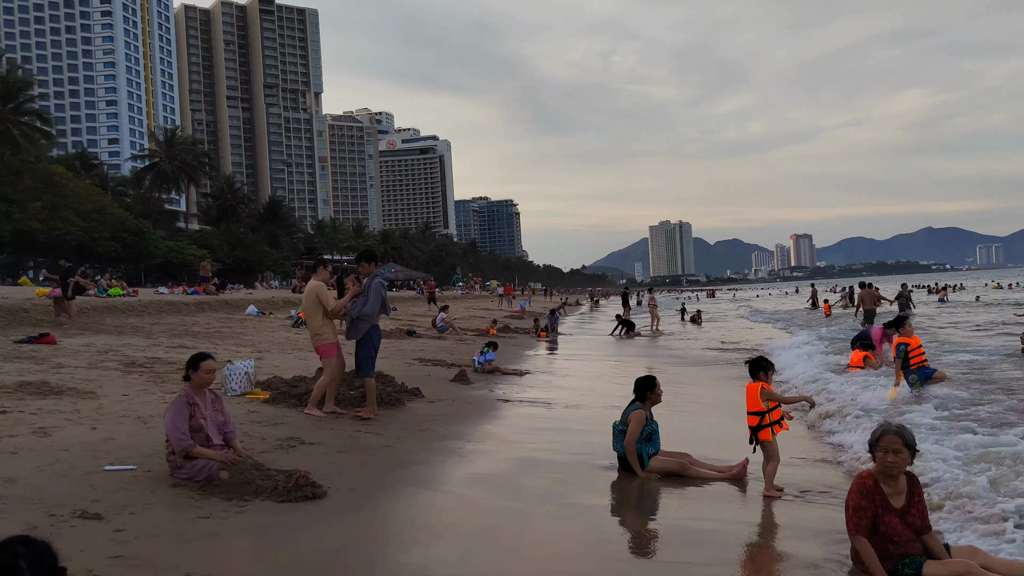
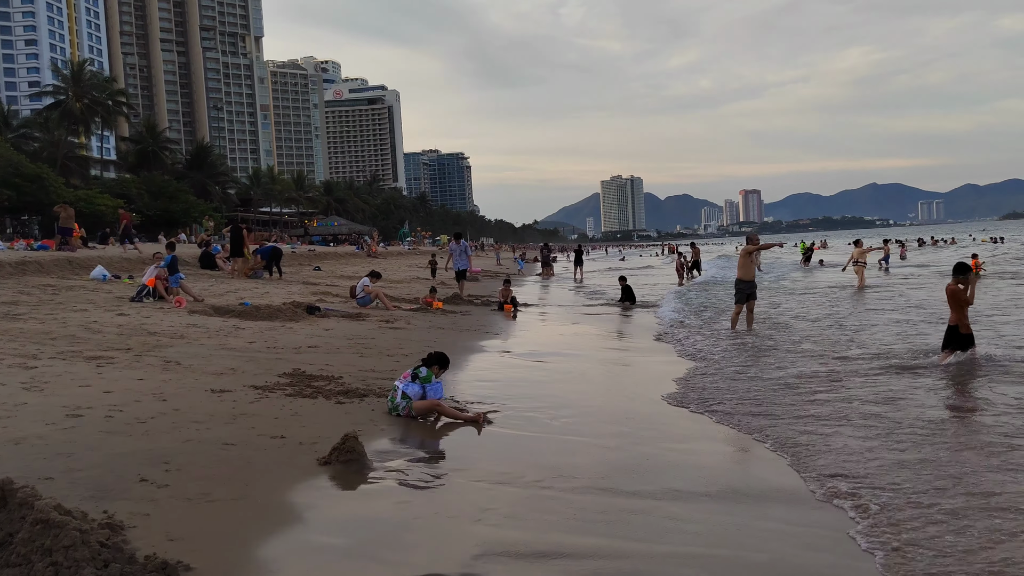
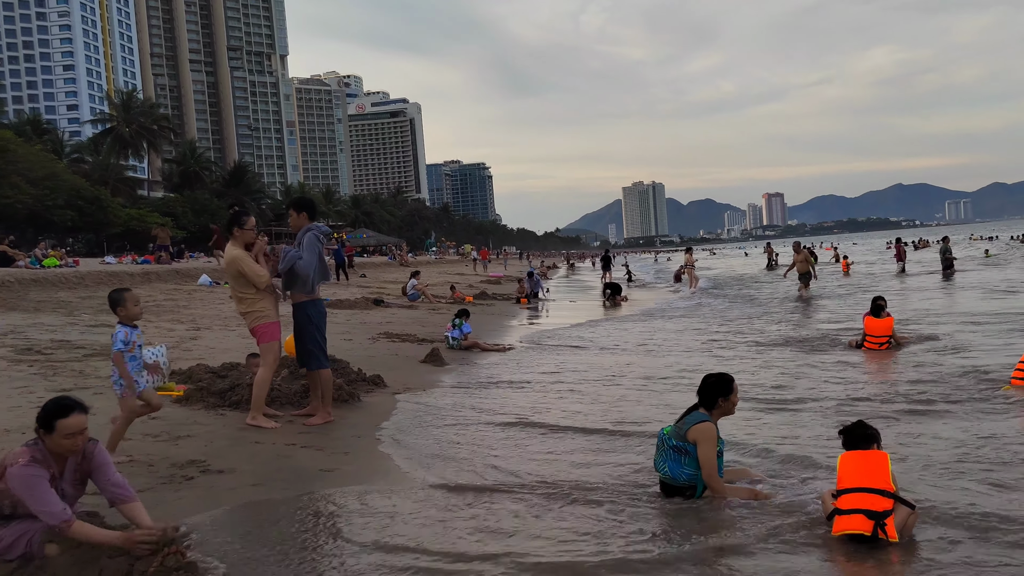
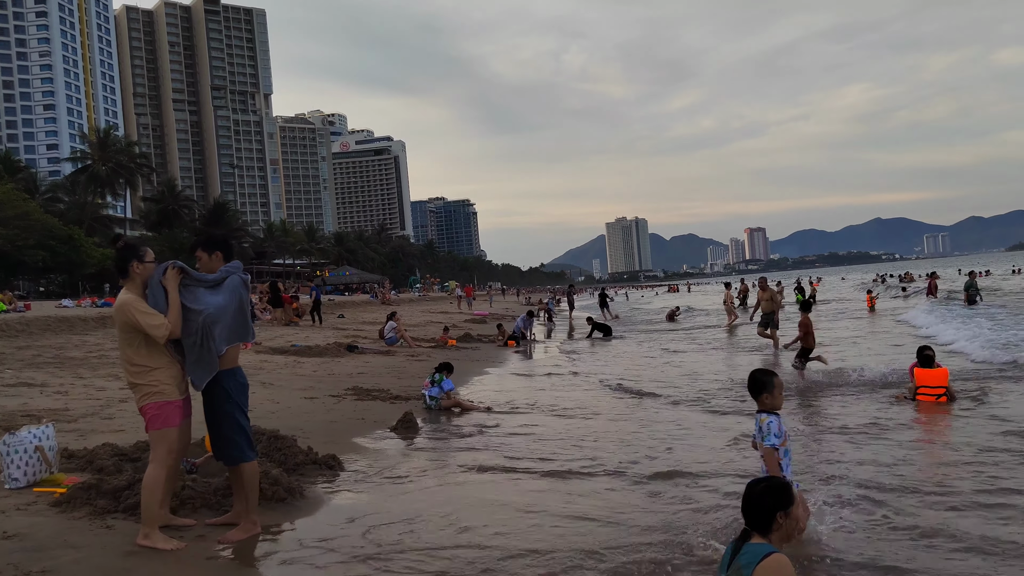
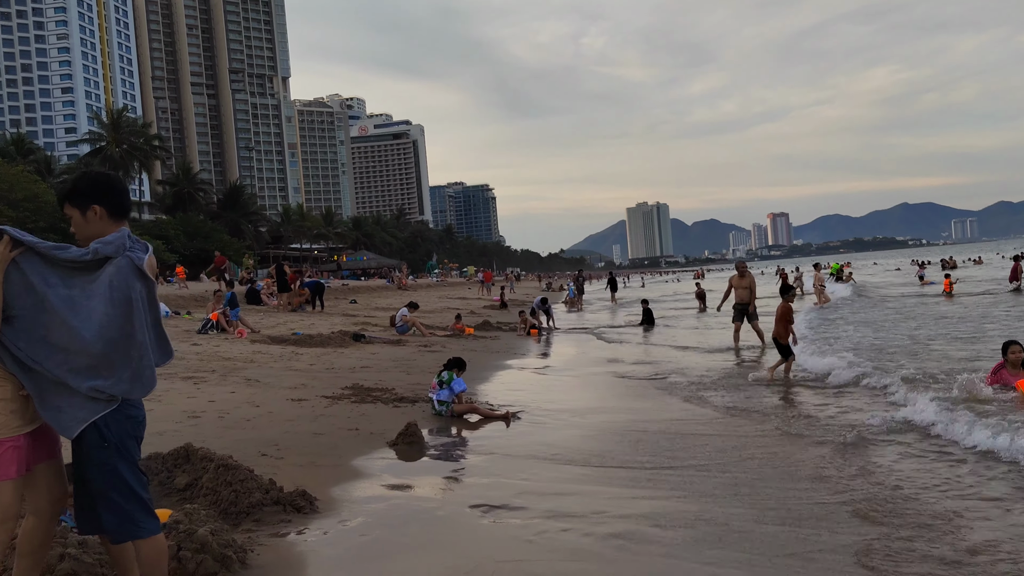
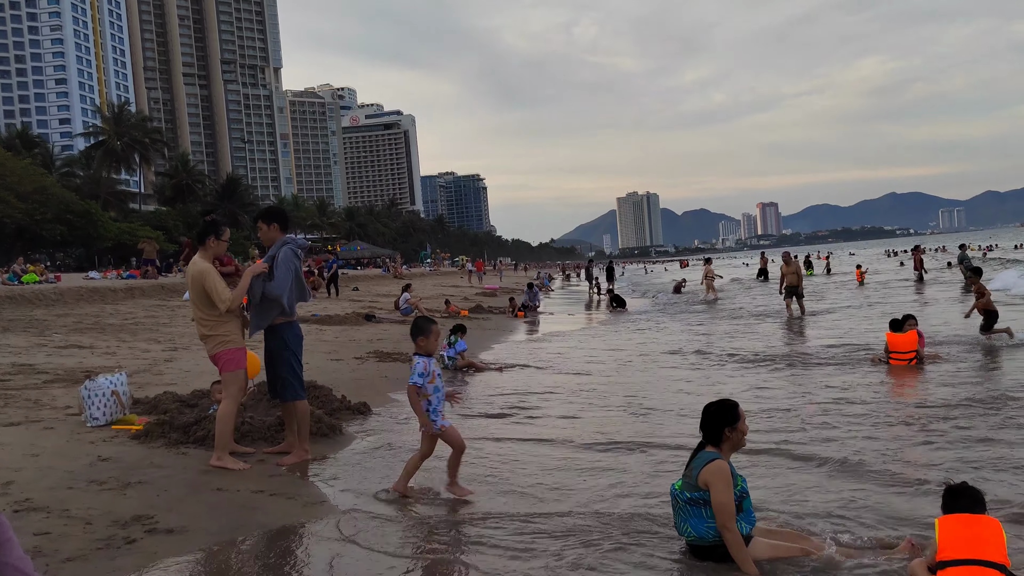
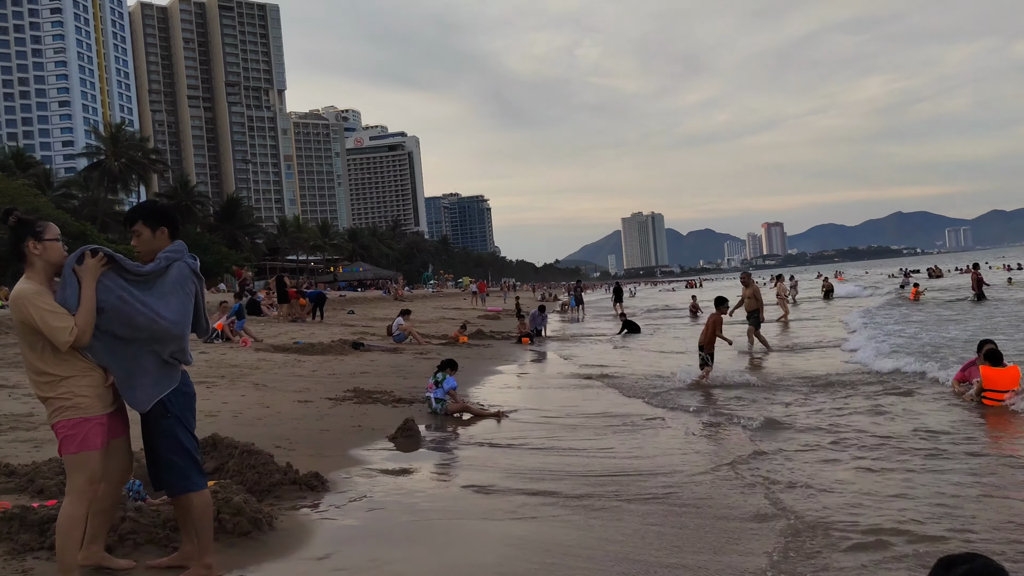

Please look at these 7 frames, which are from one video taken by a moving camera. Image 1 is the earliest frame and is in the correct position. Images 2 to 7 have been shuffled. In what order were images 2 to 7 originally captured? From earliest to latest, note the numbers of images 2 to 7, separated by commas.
3, 6, 4, 7, 5, 2
